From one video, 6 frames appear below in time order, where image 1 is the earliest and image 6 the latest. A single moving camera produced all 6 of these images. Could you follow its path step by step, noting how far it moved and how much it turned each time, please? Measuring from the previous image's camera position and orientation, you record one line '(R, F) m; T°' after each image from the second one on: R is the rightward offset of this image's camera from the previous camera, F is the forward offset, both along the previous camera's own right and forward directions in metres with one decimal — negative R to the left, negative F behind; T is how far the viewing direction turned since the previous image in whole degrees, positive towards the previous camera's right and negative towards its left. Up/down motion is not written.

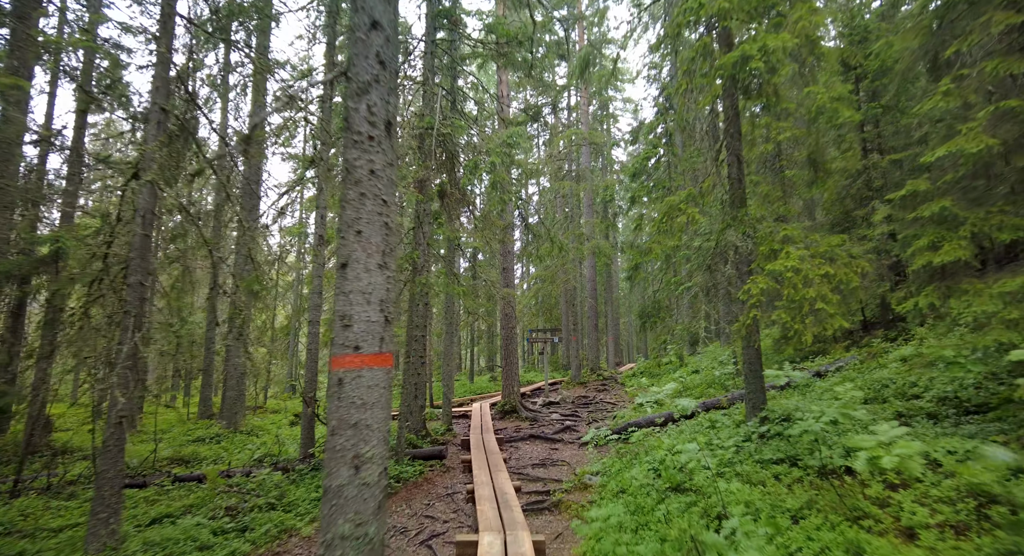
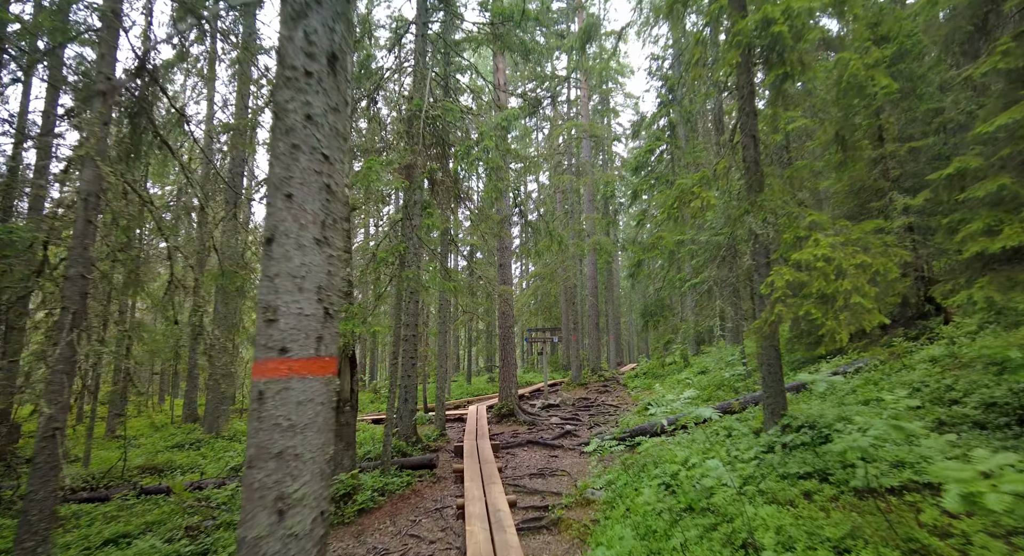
(+0.1, +0.6) m; 0°
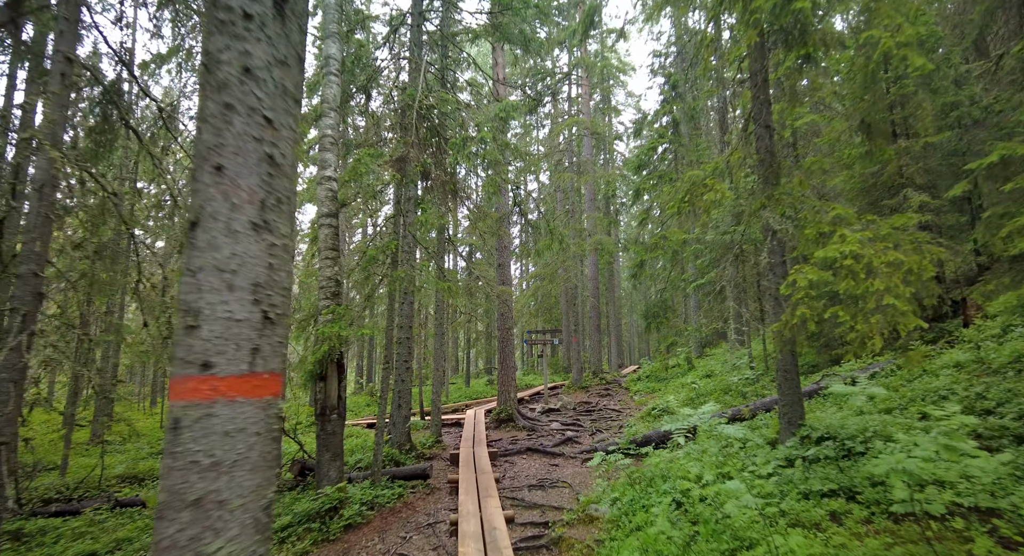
(0.0, +0.4) m; 0°
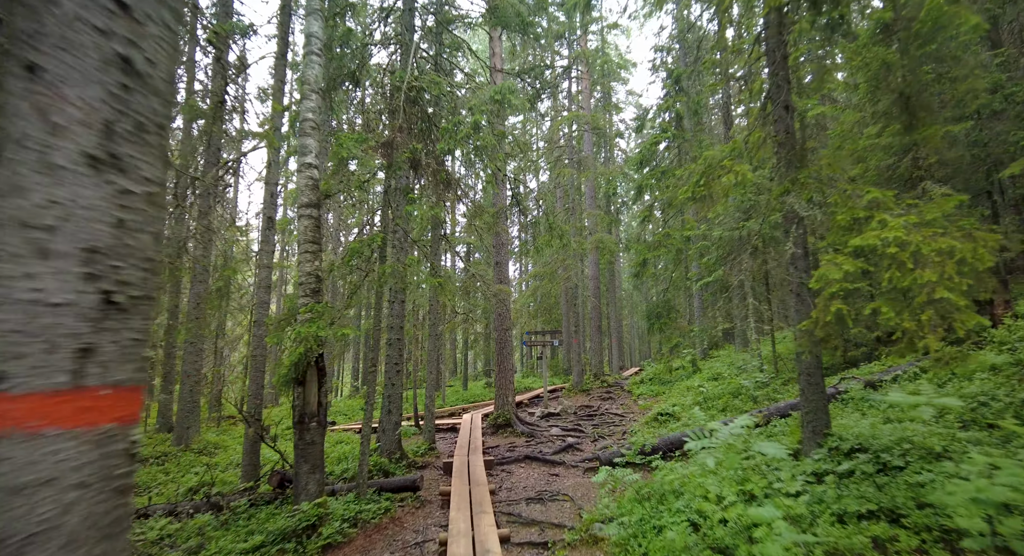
(0.0, +0.5) m; 0°
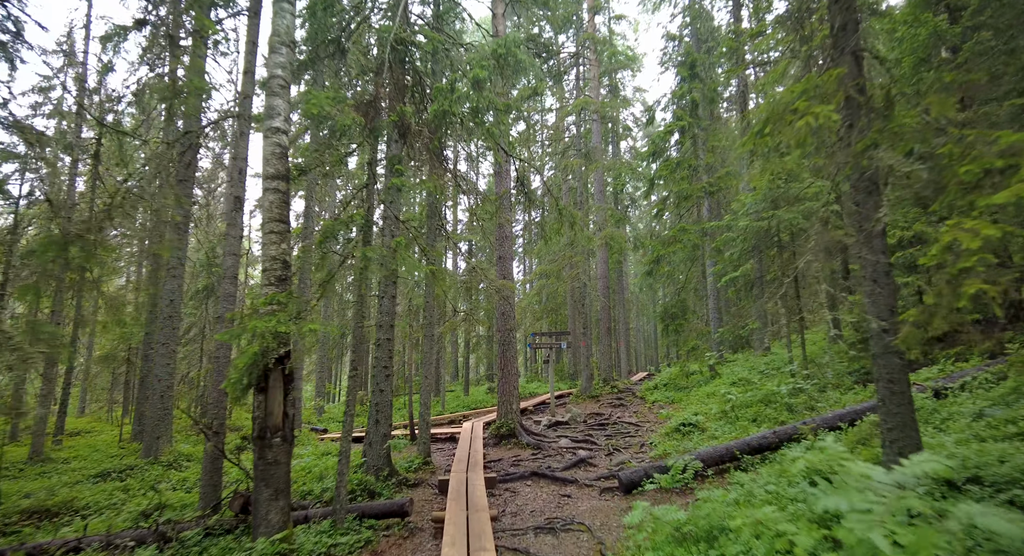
(0.0, +1.1) m; 0°
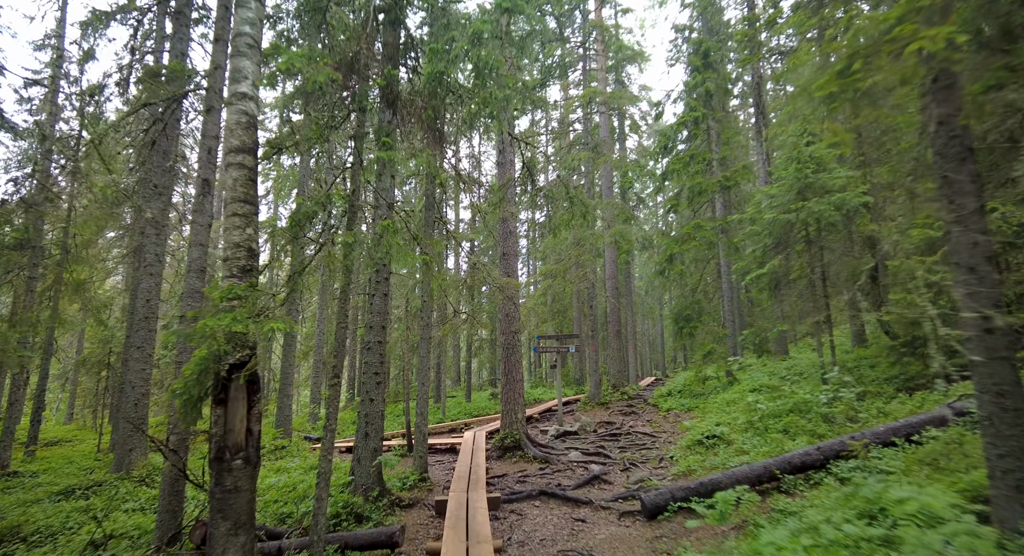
(0.0, +0.8) m; 0°
